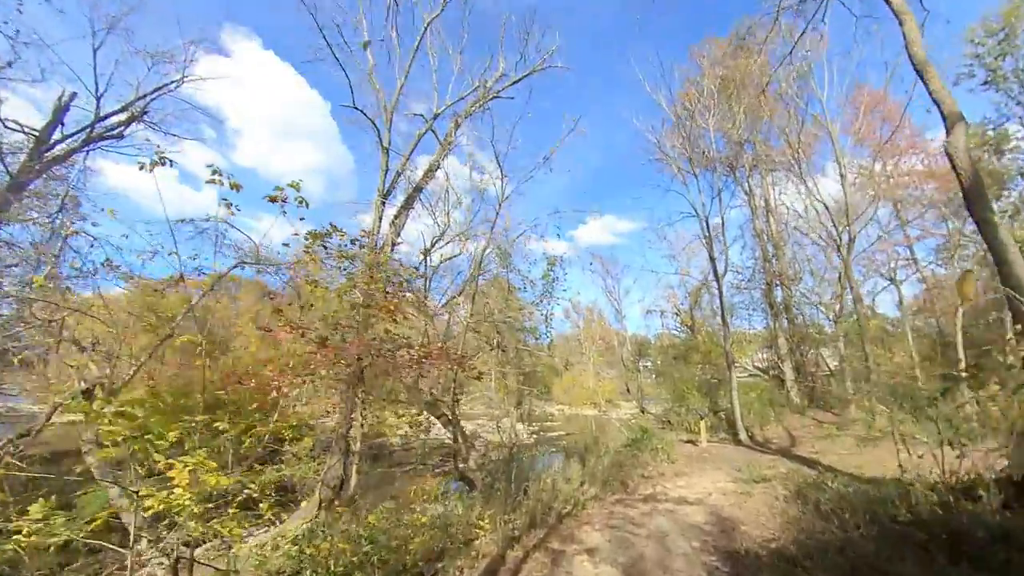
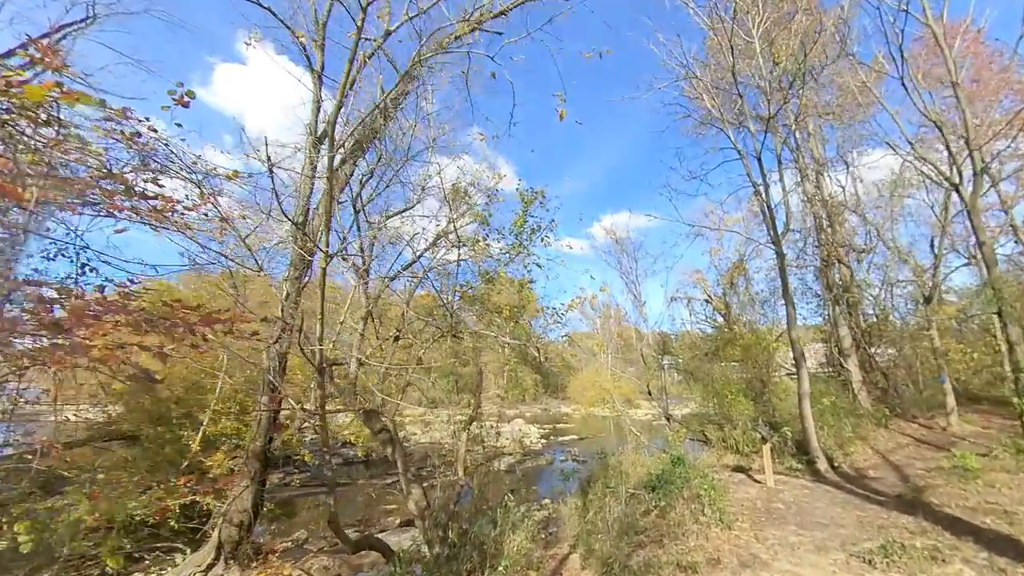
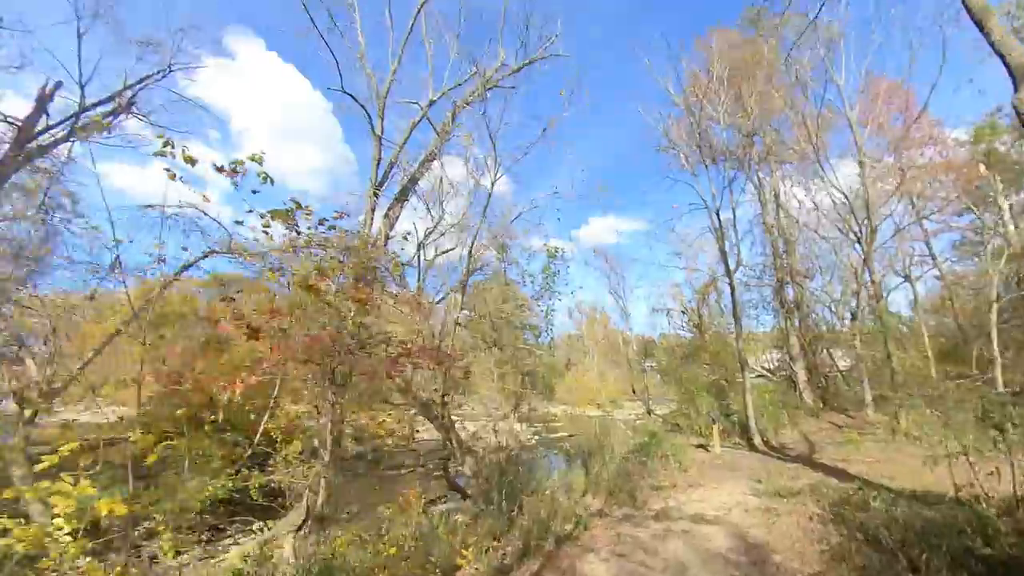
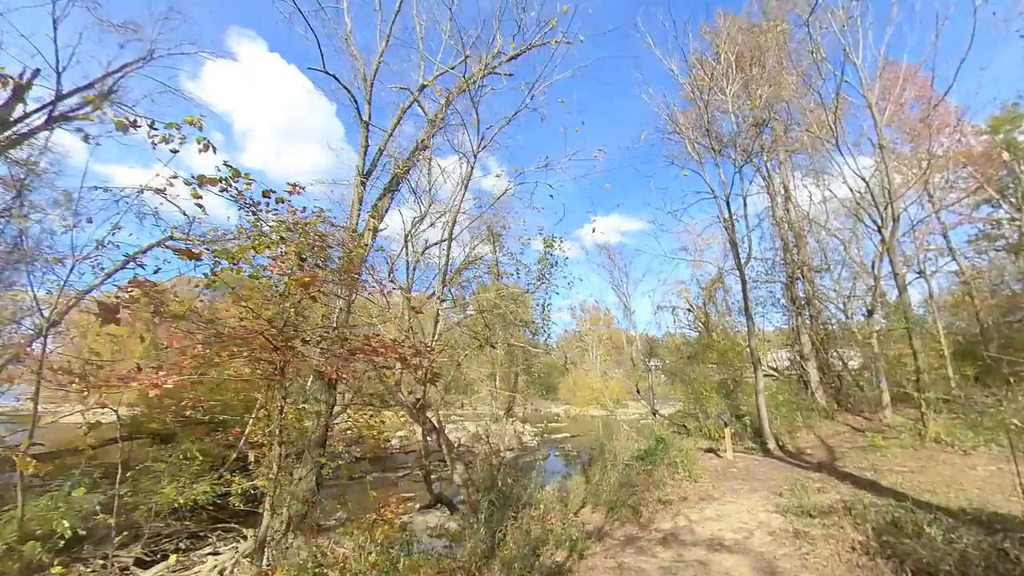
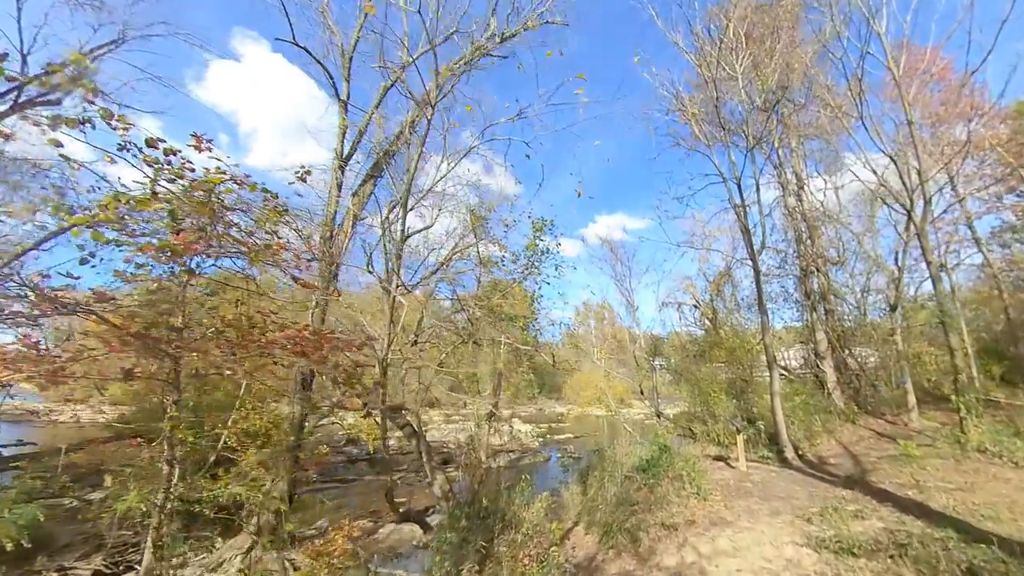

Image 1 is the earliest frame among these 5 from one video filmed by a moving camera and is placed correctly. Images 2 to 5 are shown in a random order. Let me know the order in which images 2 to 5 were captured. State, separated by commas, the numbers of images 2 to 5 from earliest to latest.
3, 4, 5, 2
